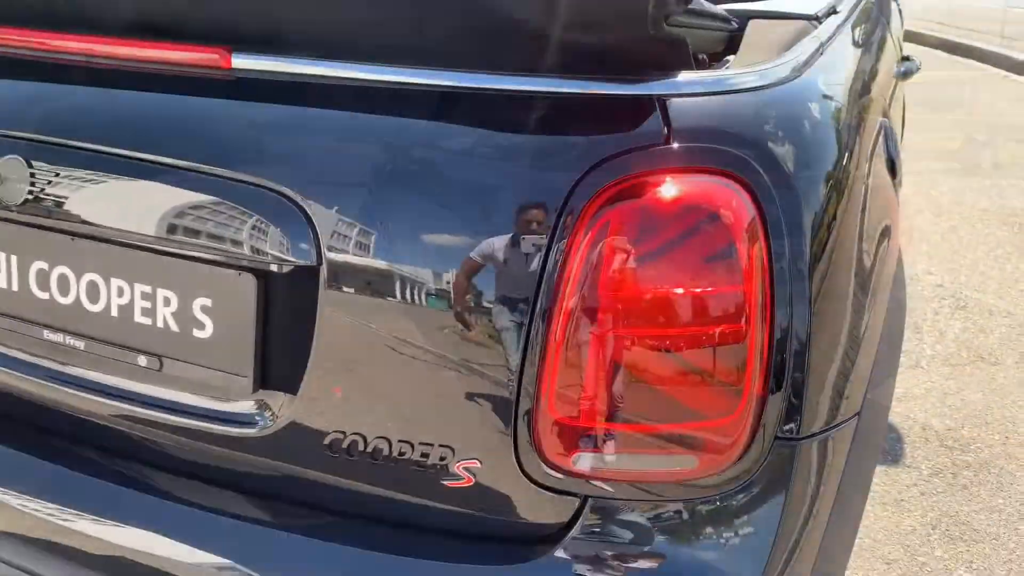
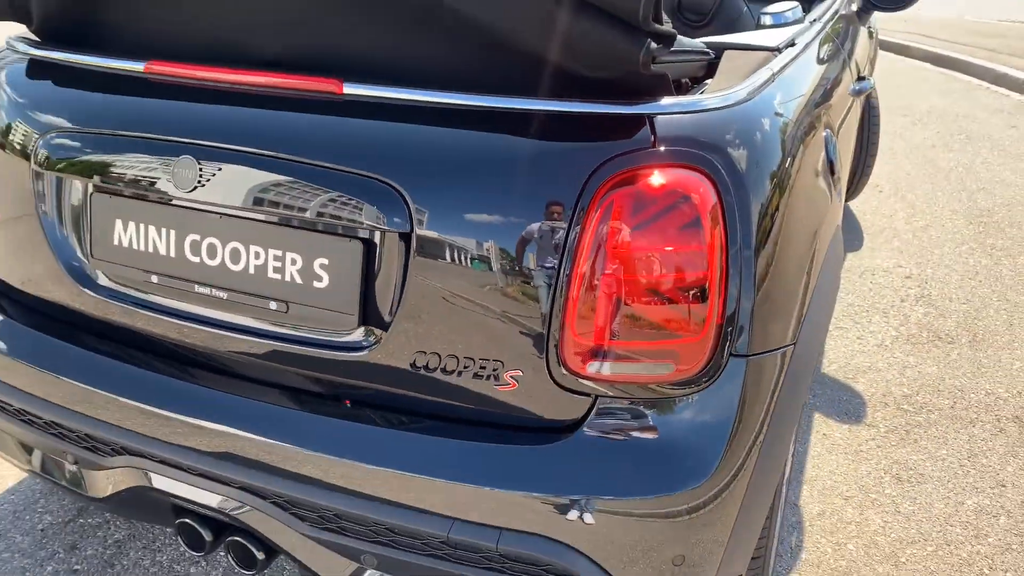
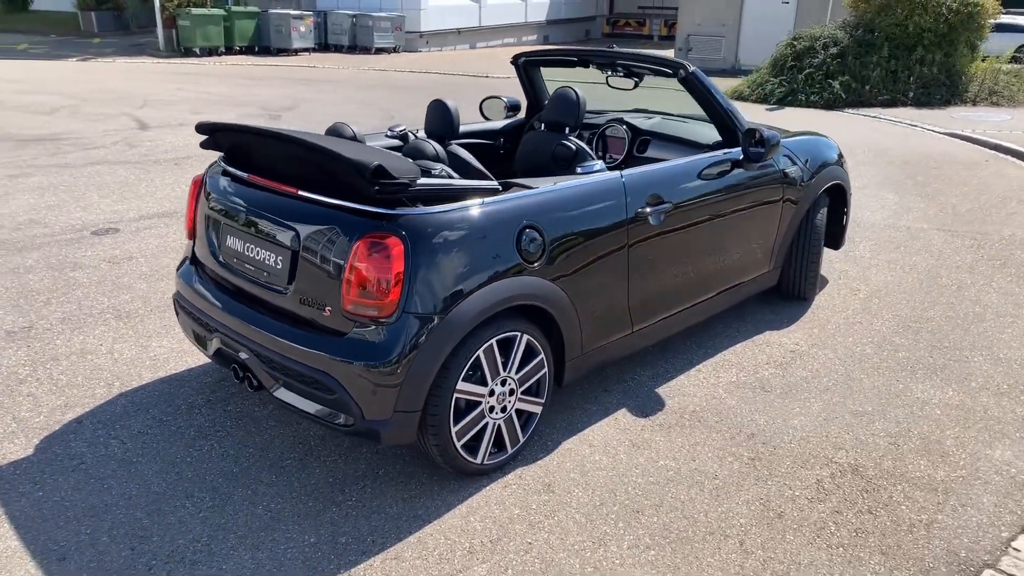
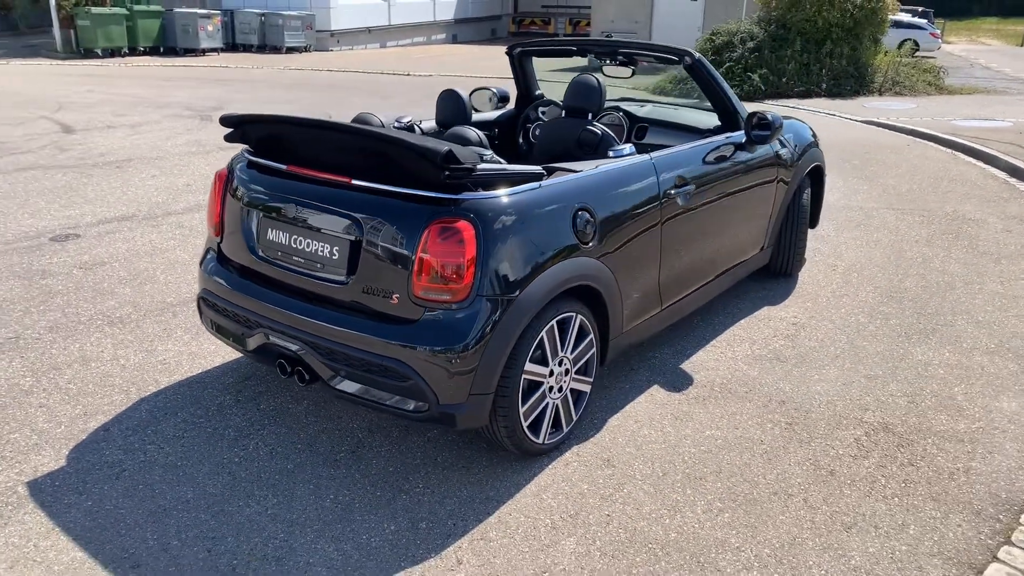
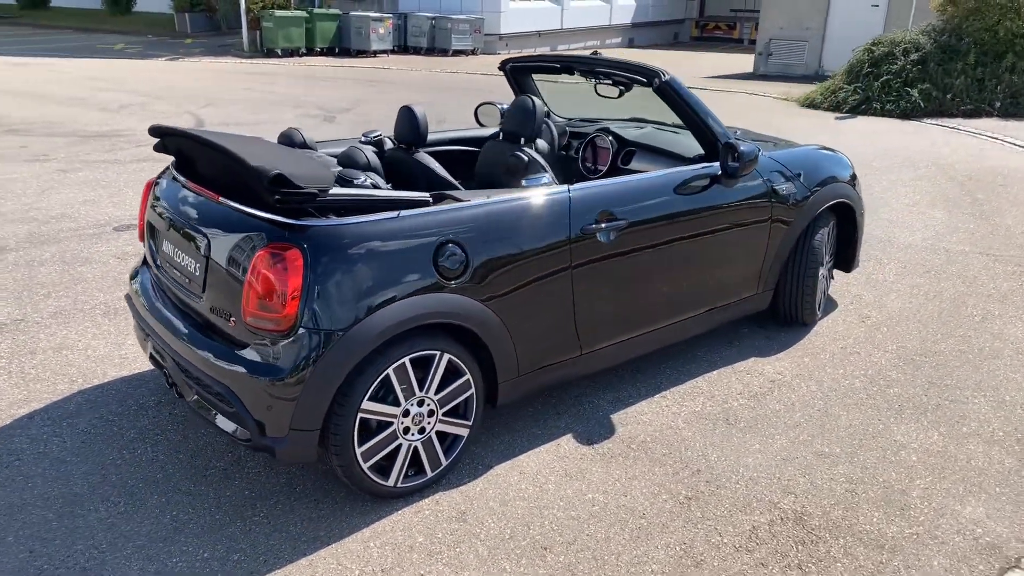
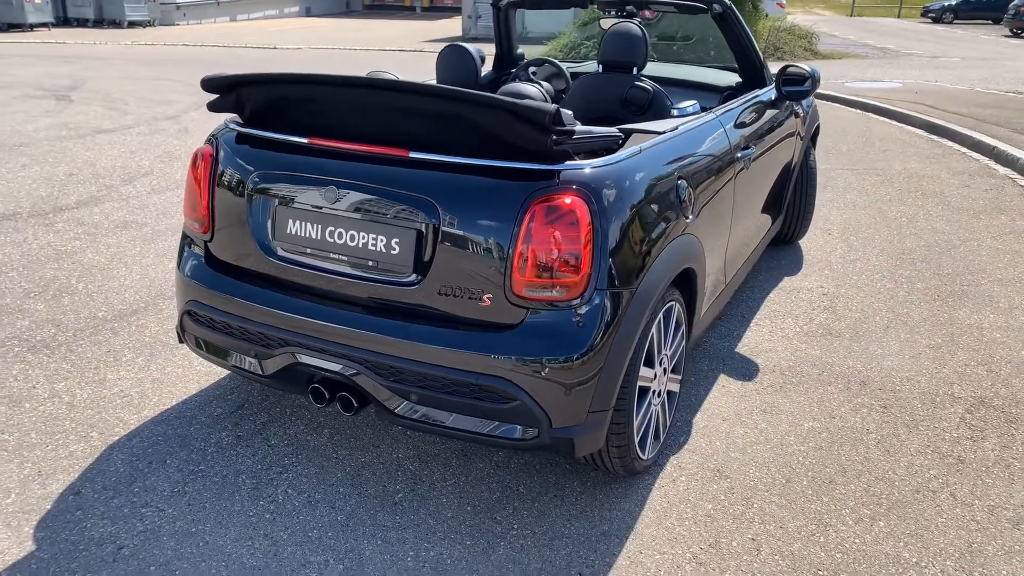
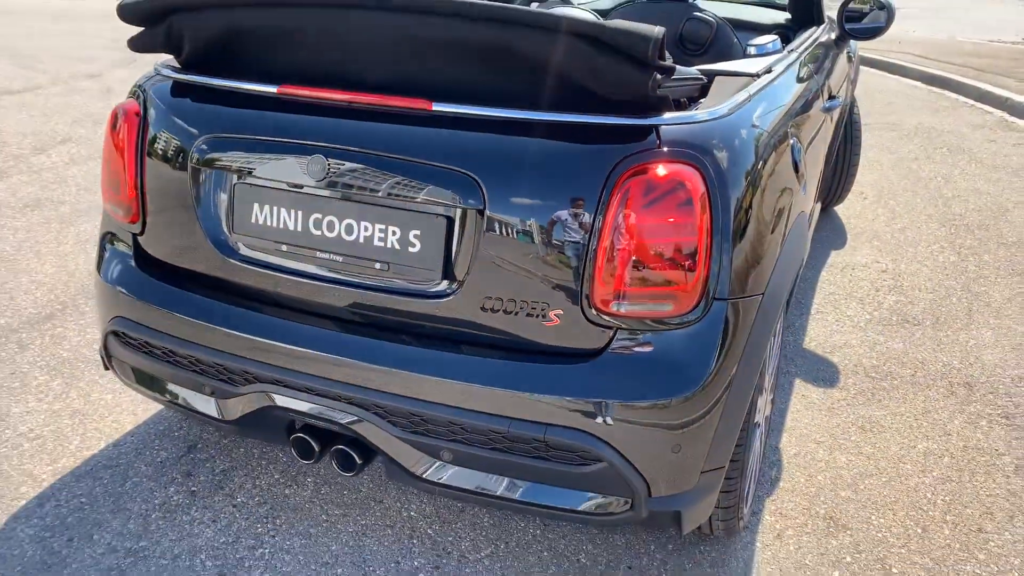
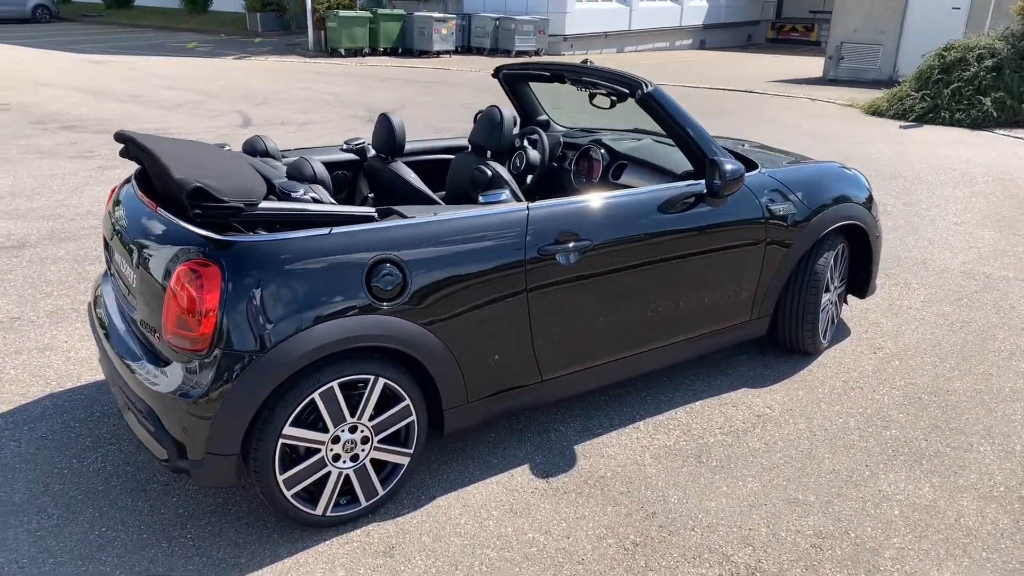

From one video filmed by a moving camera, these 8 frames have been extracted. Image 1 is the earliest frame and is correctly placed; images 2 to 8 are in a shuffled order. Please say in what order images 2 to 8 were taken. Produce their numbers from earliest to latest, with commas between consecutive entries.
2, 7, 6, 4, 3, 5, 8
